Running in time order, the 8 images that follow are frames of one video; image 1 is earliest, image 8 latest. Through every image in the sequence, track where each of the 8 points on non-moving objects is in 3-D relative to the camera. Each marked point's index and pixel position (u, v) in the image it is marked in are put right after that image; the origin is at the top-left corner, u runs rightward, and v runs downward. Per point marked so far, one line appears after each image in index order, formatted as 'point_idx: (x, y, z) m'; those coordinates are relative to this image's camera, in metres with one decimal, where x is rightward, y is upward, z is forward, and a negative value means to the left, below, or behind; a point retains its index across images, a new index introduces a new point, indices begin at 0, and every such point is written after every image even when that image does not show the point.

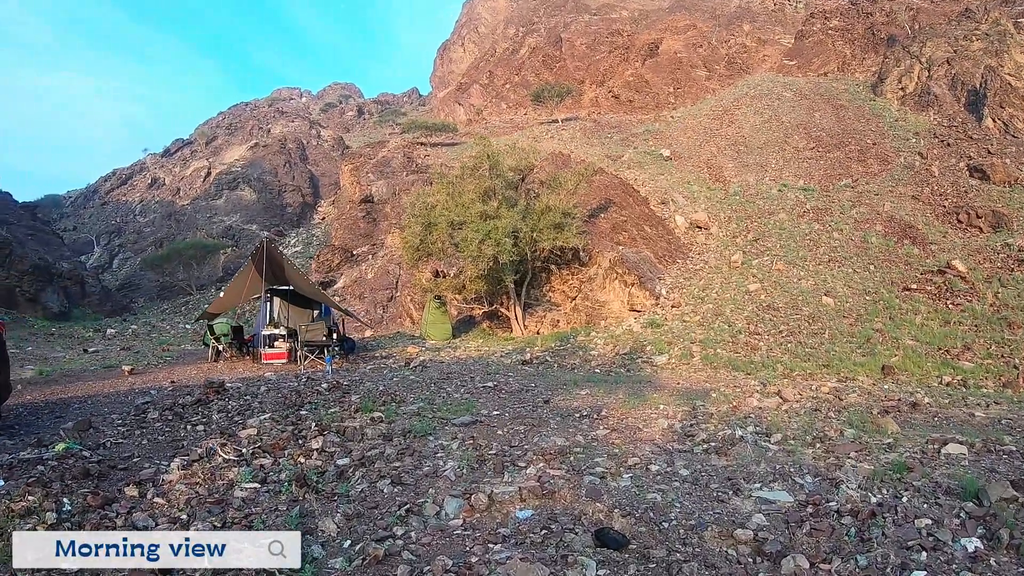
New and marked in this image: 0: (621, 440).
0: (+1.1, -1.5, +6.1) m
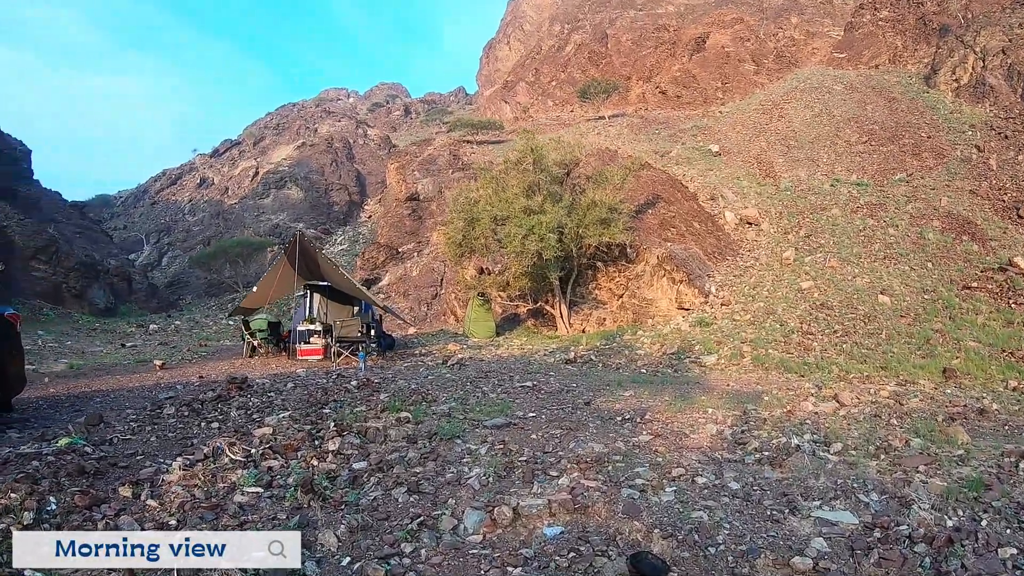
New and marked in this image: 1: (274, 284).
0: (+1.4, -1.4, +5.5) m
1: (-4.8, 0.0, +12.6) m
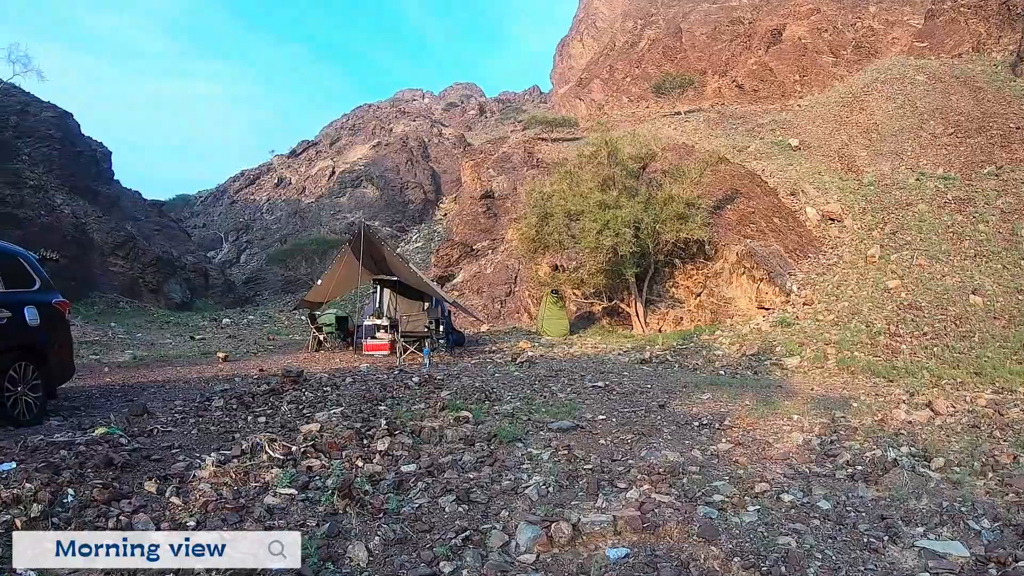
0: (+1.9, -1.4, +5.0) m
1: (-3.6, +0.1, +12.6) m
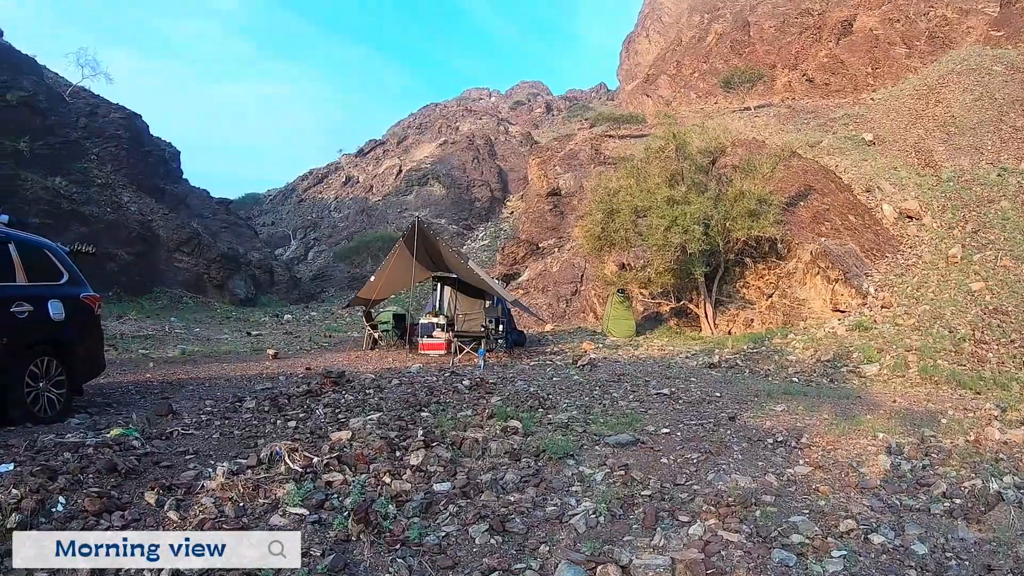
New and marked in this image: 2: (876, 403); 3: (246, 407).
0: (+2.2, -1.4, +4.3) m
1: (-2.5, +0.2, +12.4) m
2: (+4.7, -1.5, +7.9) m
3: (-2.5, -1.1, +5.9) m
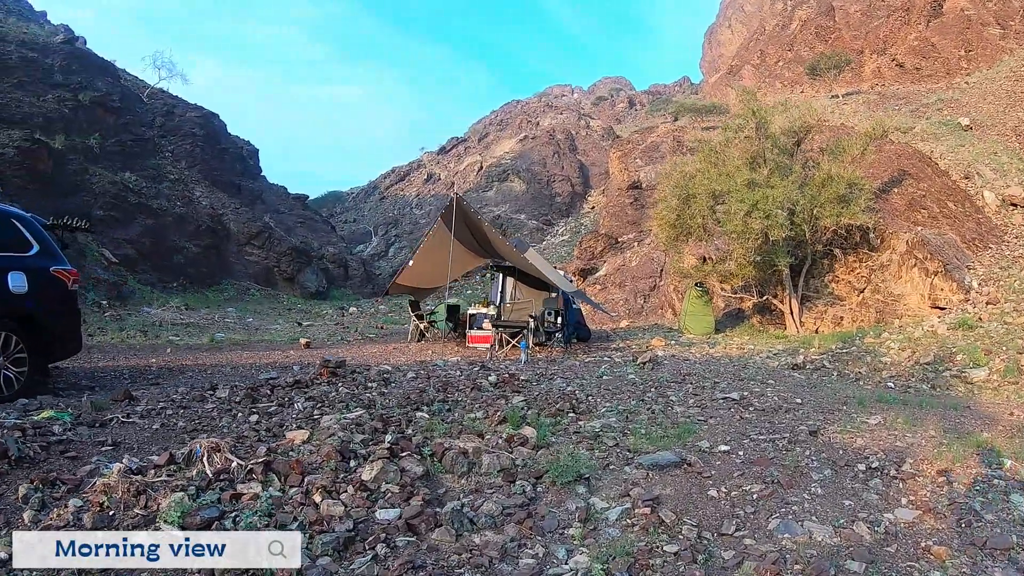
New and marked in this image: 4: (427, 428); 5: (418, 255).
0: (+2.1, -1.3, +3.1) m
1: (-1.7, +0.4, +11.6) m
2: (+5.0, -1.4, +6.4) m
3: (-2.4, -1.0, +5.1) m
4: (-0.7, -1.1, +4.7) m
5: (-1.7, +0.6, +10.6) m
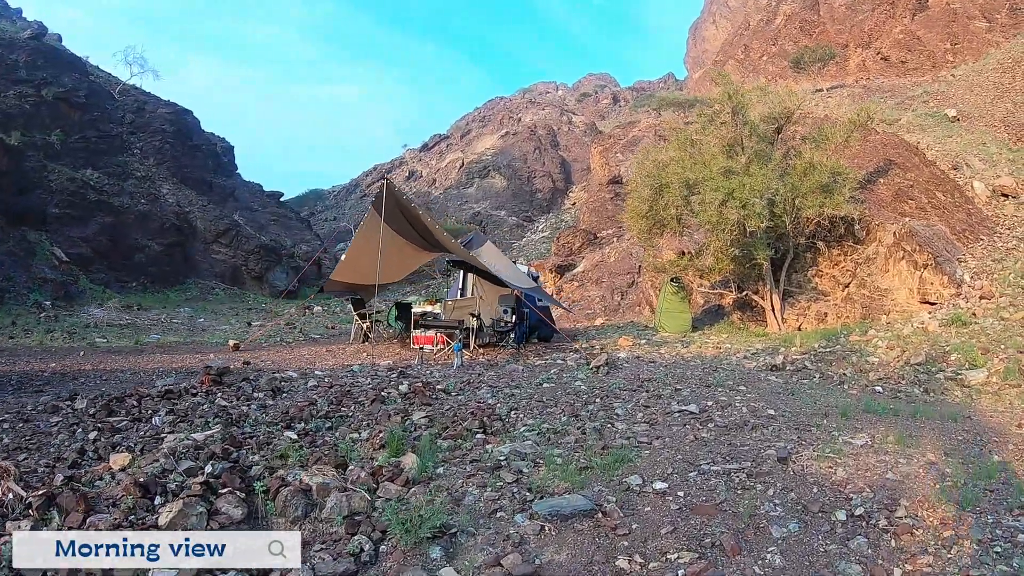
0: (+1.5, -1.2, +2.0) m
1: (-2.6, +0.4, +10.5) m
2: (+4.2, -1.3, +5.4) m
3: (-3.1, -0.9, +4.0) m
4: (-1.4, -1.0, +3.6) m
5: (-2.5, +0.6, +9.4) m
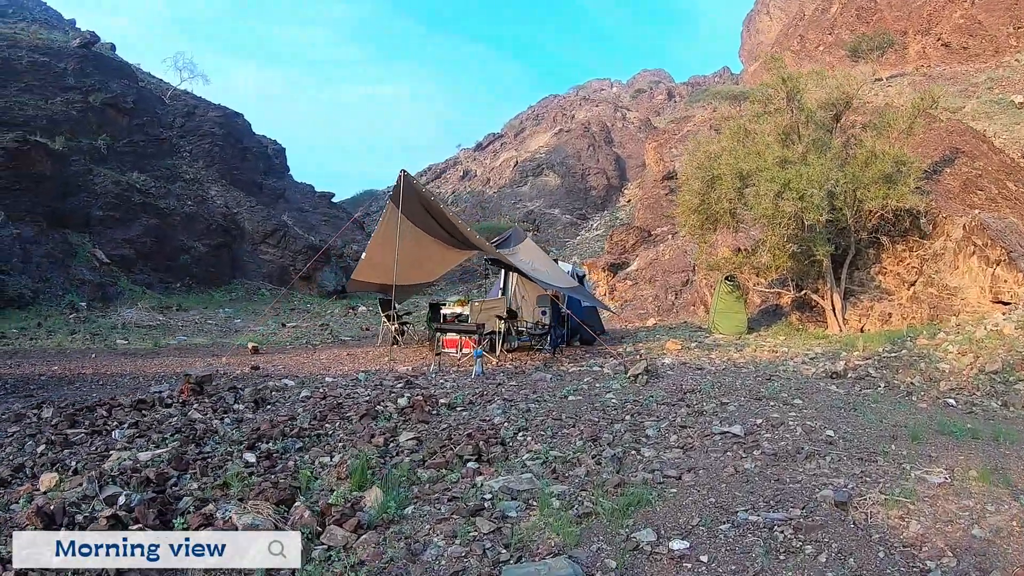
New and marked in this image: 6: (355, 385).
0: (+1.3, -1.2, +1.3) m
1: (-2.1, +0.4, +10.0) m
2: (+4.3, -1.2, +4.4) m
3: (-3.2, -0.9, +3.6) m
4: (-1.4, -1.0, +3.1) m
5: (-2.1, +0.6, +9.0) m
6: (-1.5, -1.0, +6.0) m
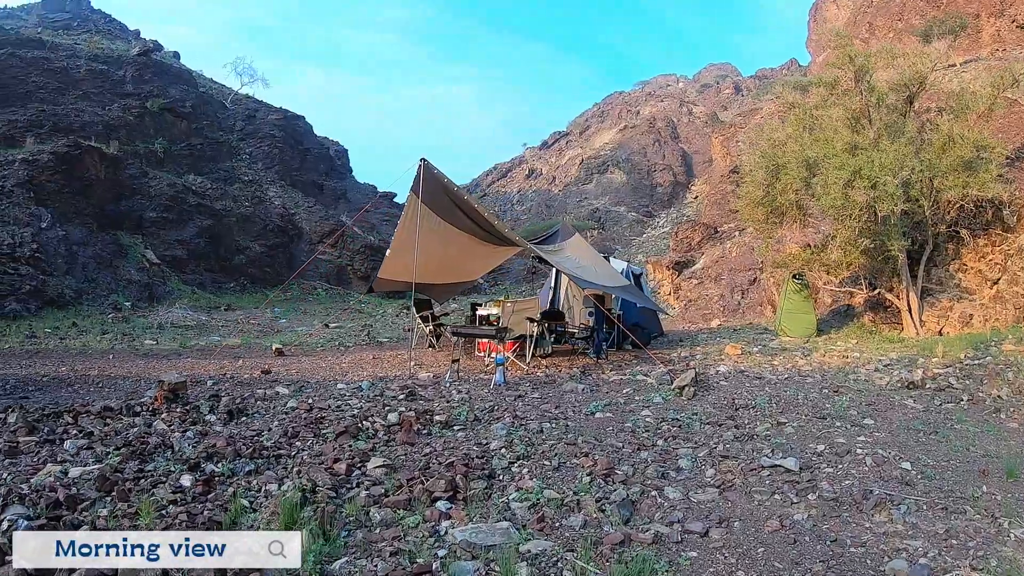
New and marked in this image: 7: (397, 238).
0: (+0.9, -1.2, +0.5) m
1: (-1.5, +0.4, +9.5) m
2: (+4.3, -1.2, +3.2) m
3: (-3.2, -0.9, +3.2) m
4: (-1.6, -1.0, +2.6) m
5: (-1.6, +0.6, +8.5) m
6: (-1.3, -1.0, +5.4) m
7: (-1.5, +0.7, +8.3) m
